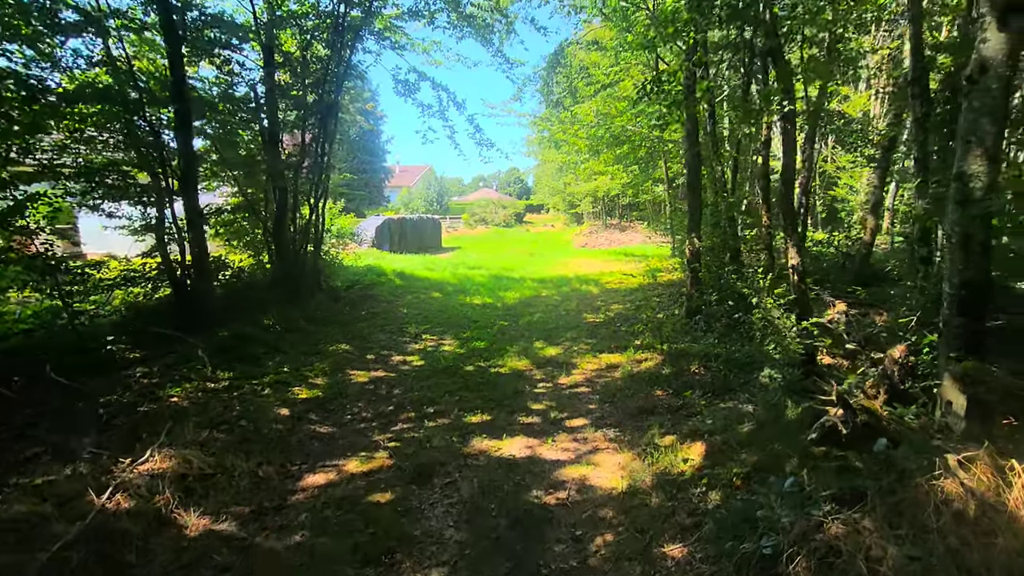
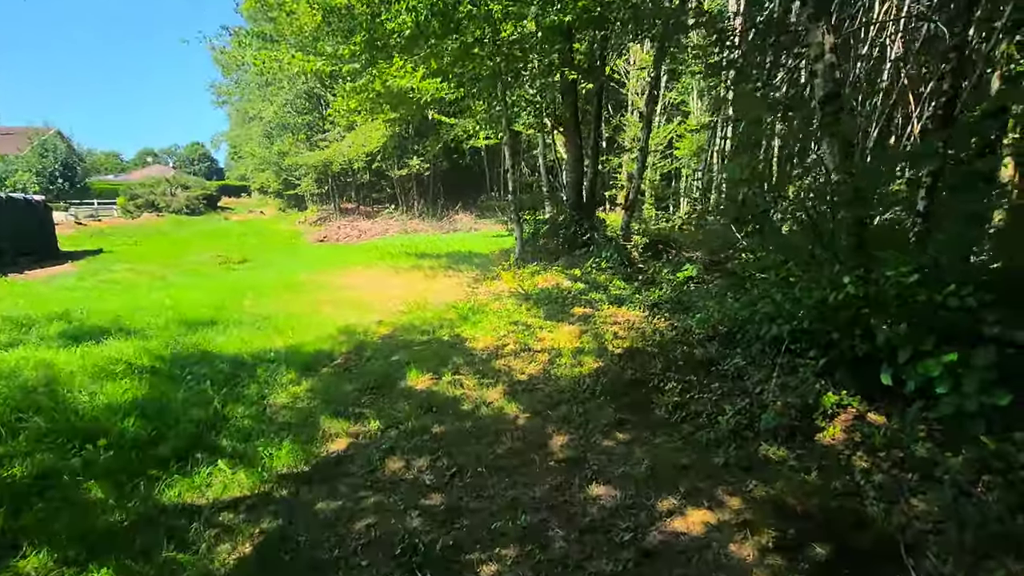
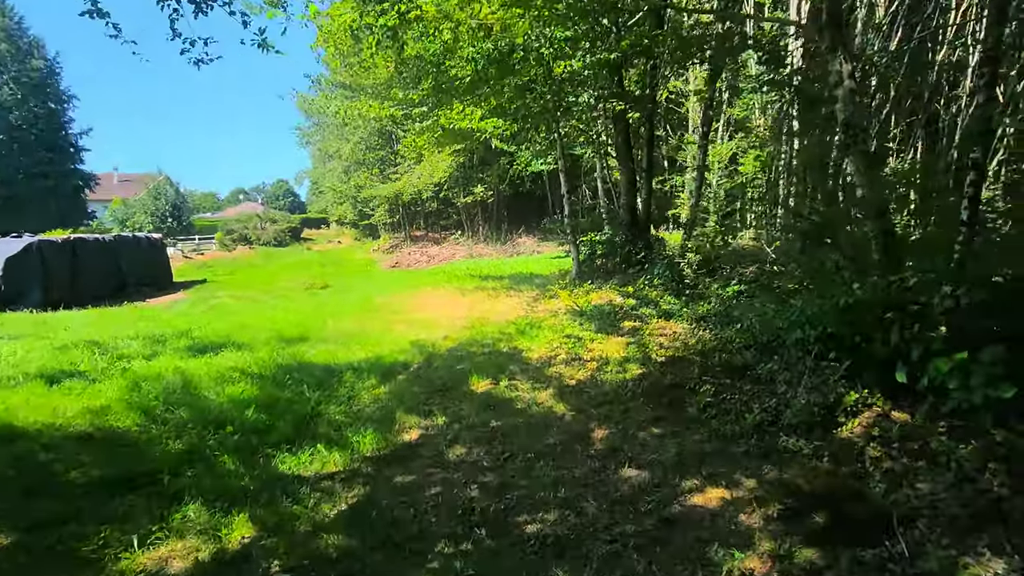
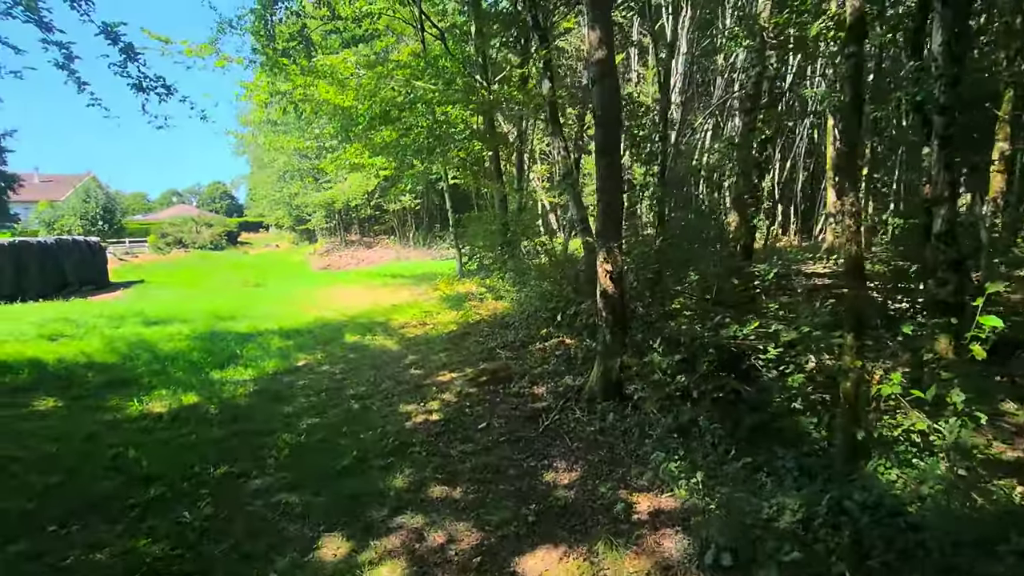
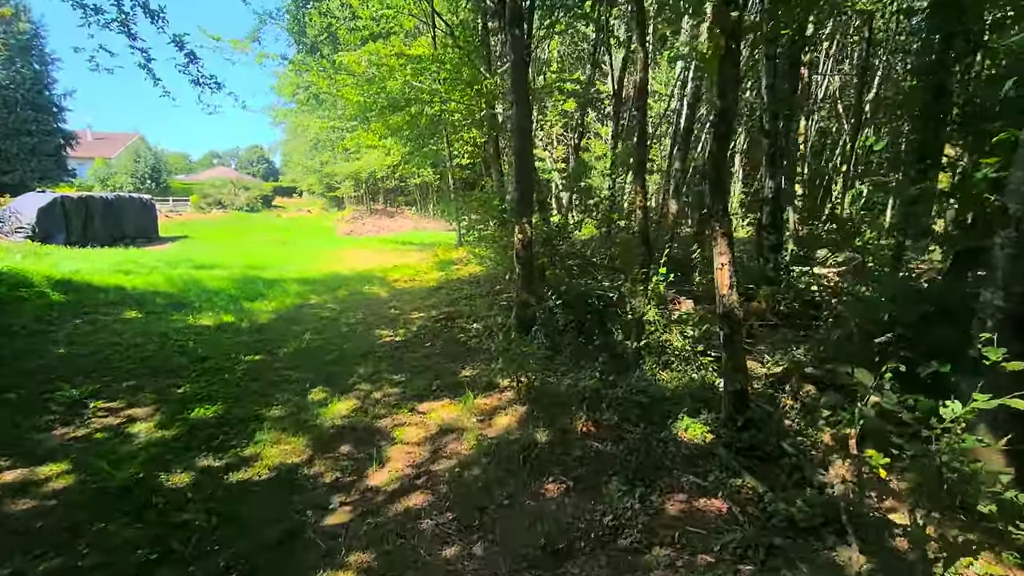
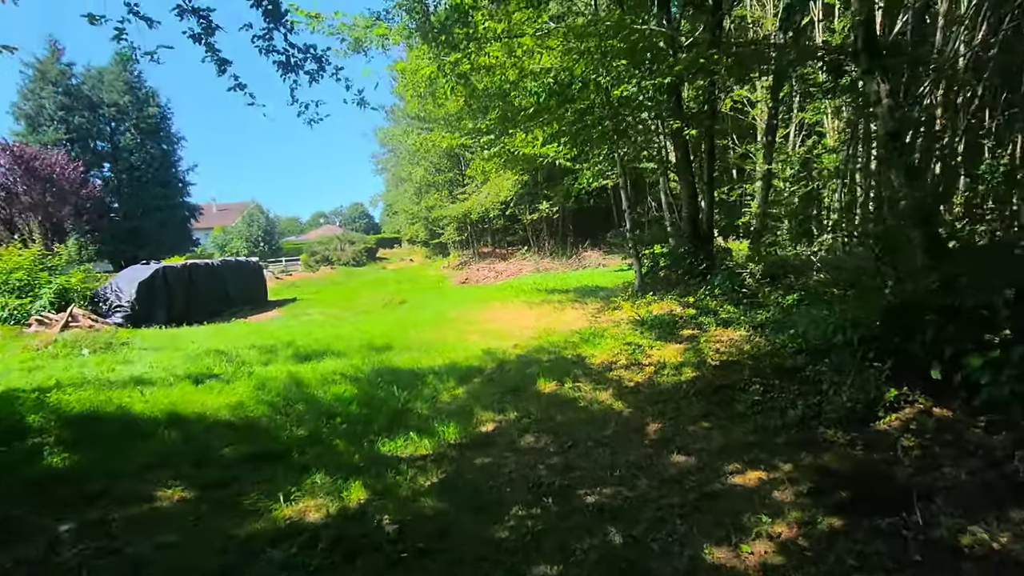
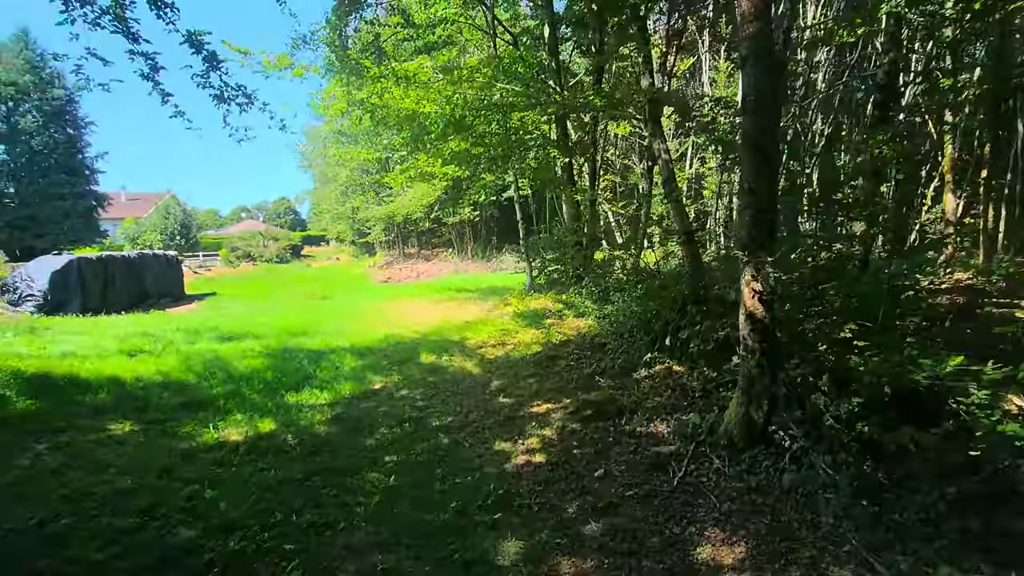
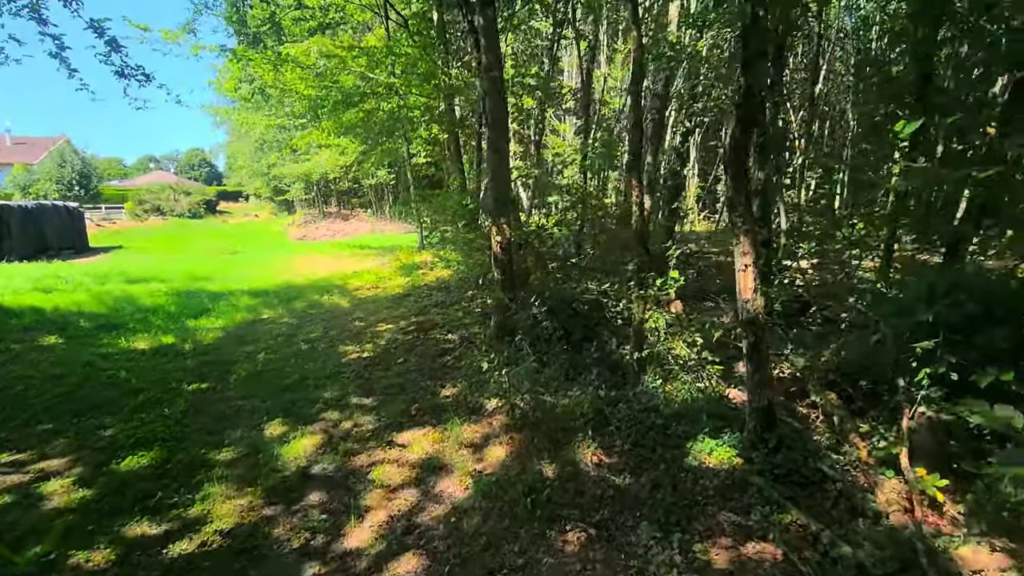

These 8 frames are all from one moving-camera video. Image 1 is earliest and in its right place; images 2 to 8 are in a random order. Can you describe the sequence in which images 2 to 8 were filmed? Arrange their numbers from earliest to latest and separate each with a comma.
5, 8, 4, 7, 6, 3, 2
